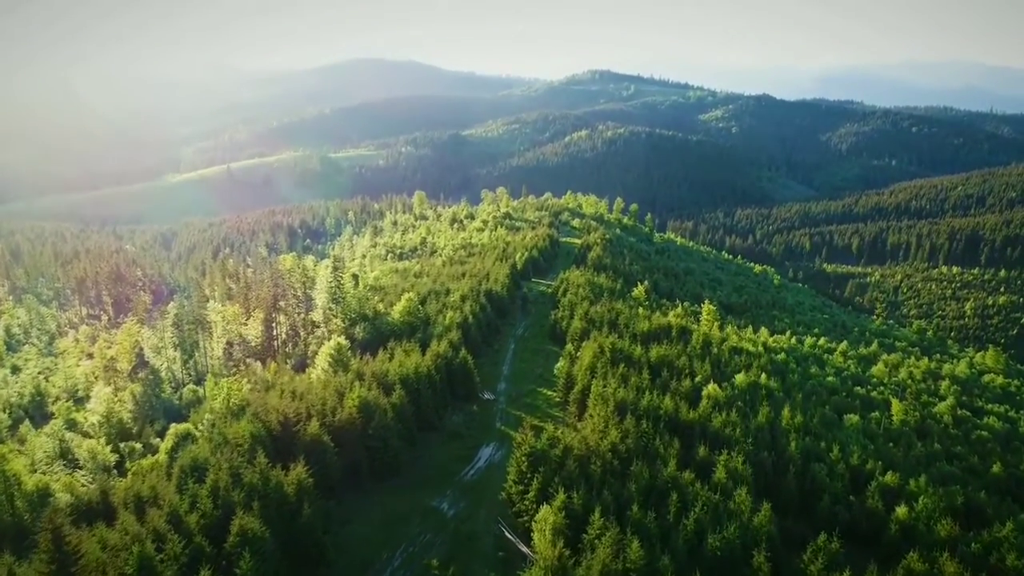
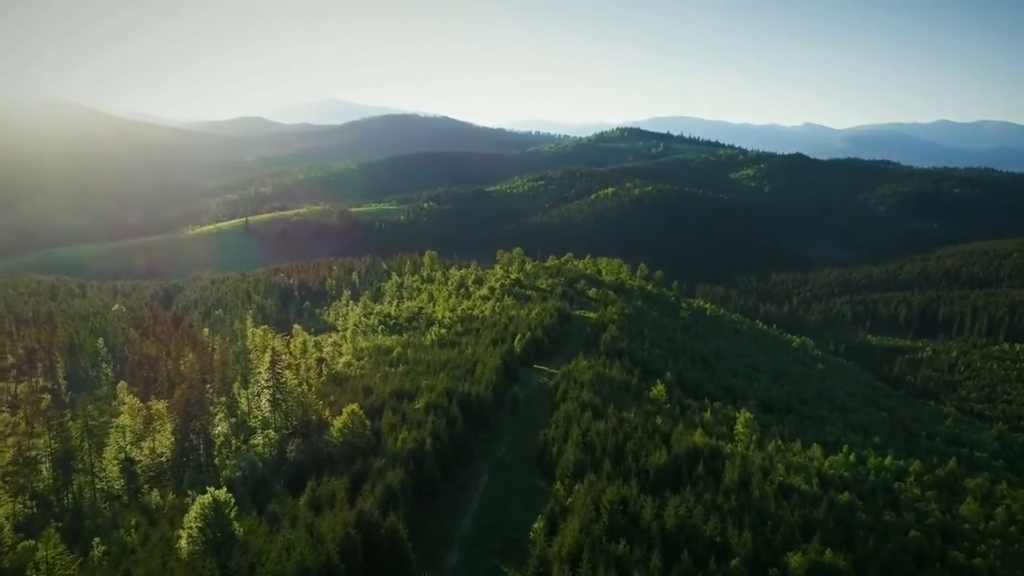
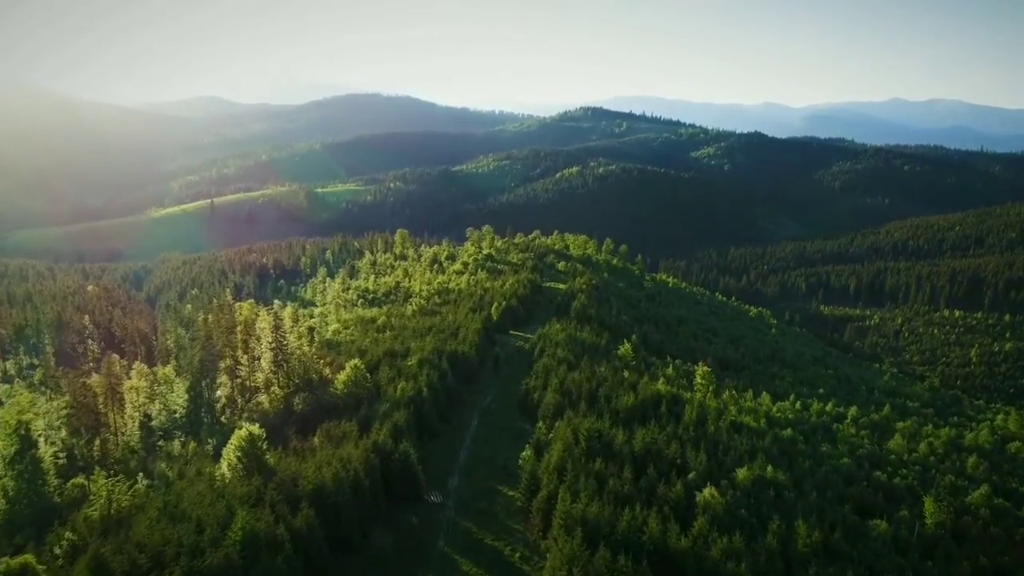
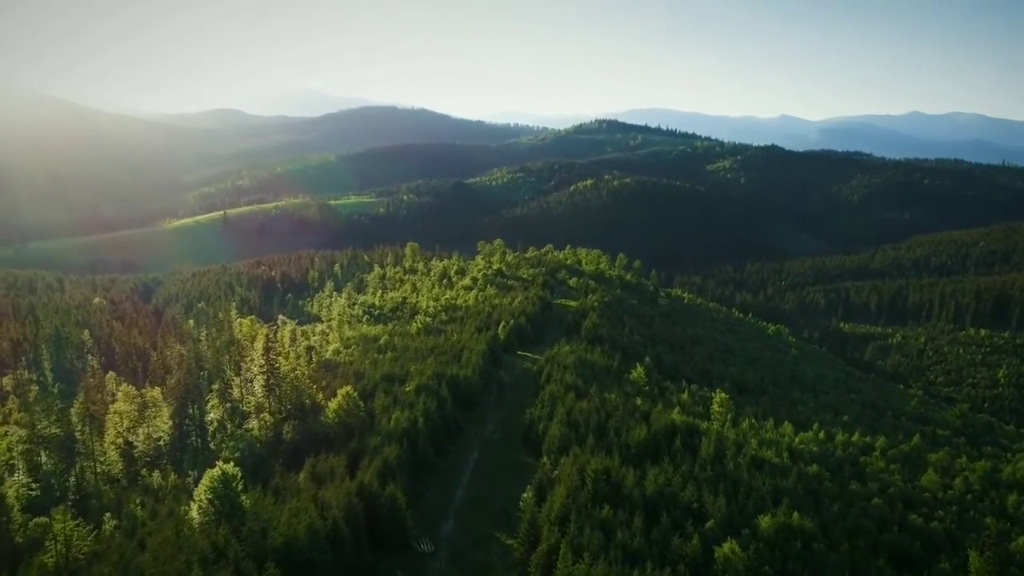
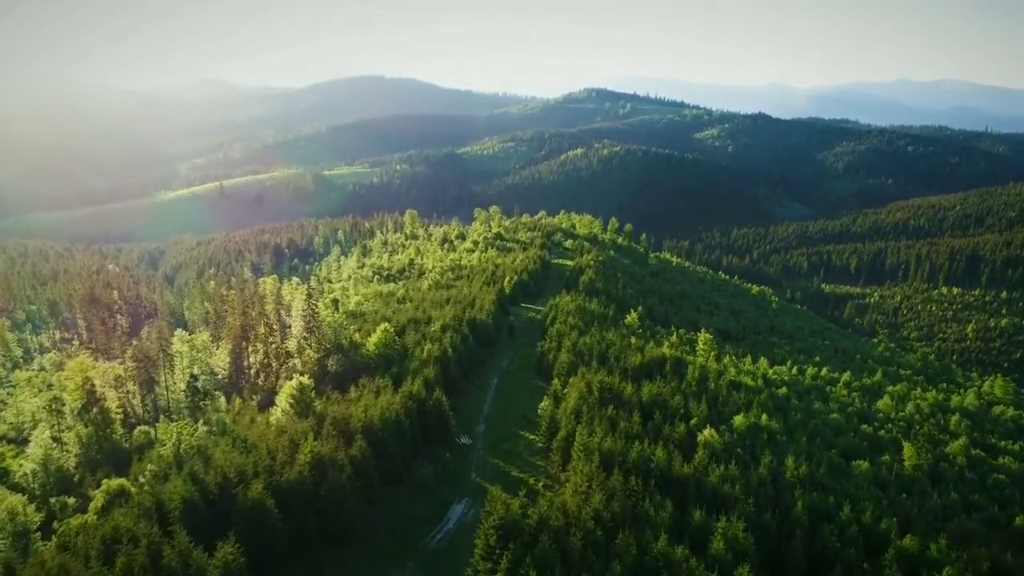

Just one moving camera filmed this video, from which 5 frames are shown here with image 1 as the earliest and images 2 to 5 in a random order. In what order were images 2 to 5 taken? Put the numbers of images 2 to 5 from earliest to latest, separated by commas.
5, 3, 4, 2
